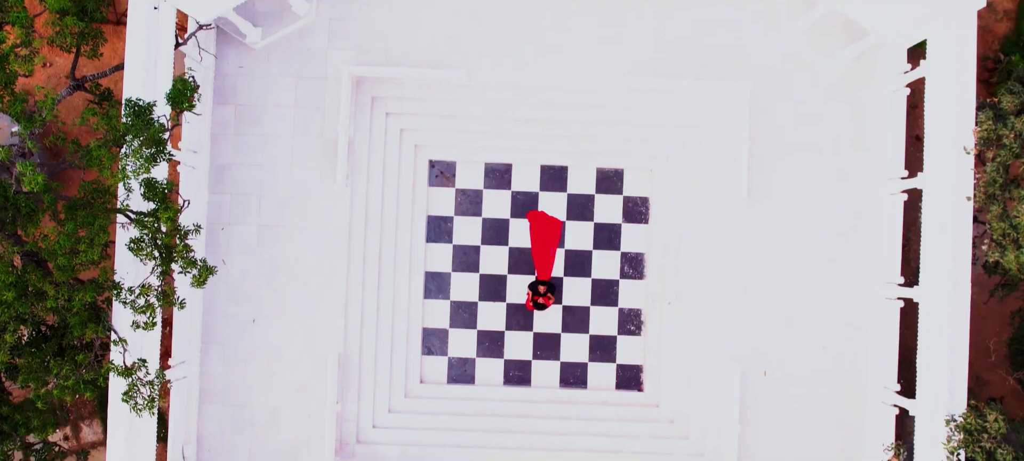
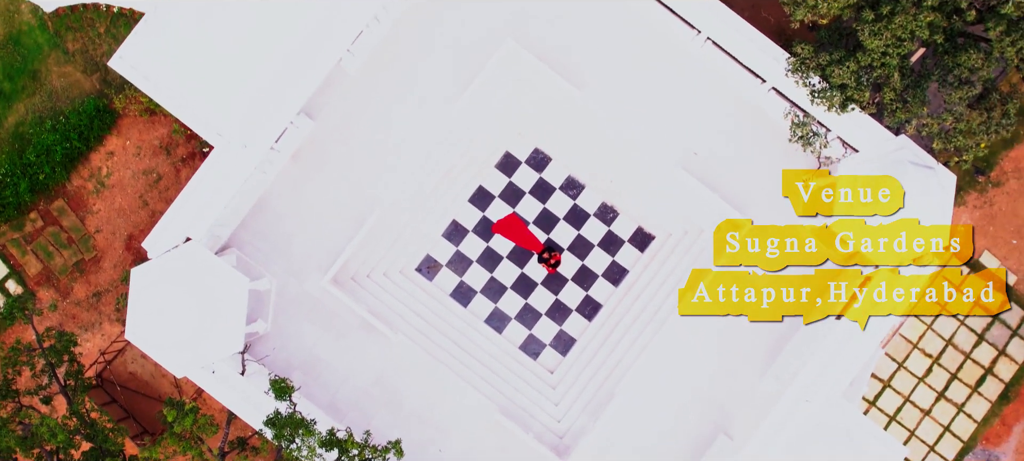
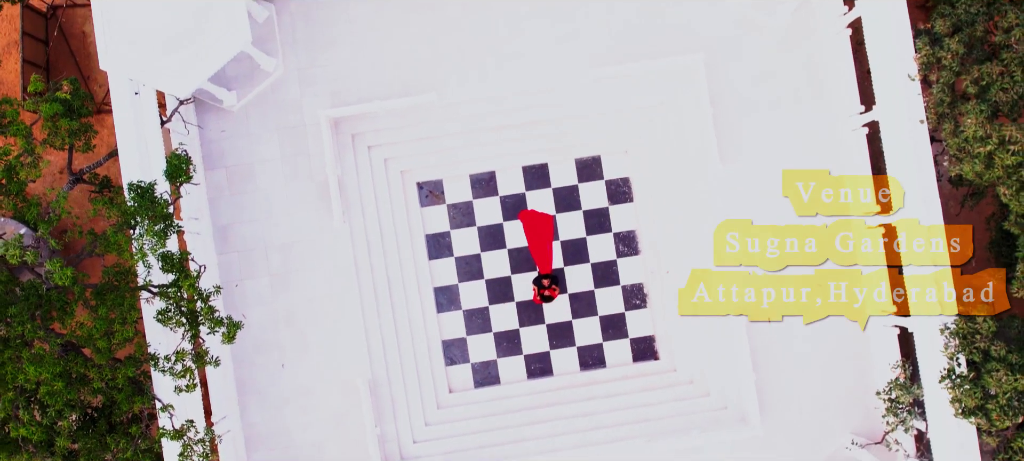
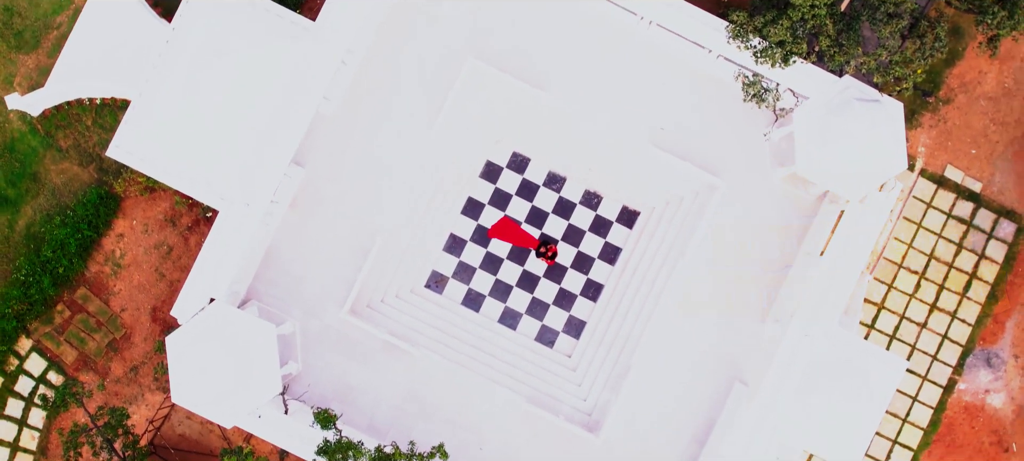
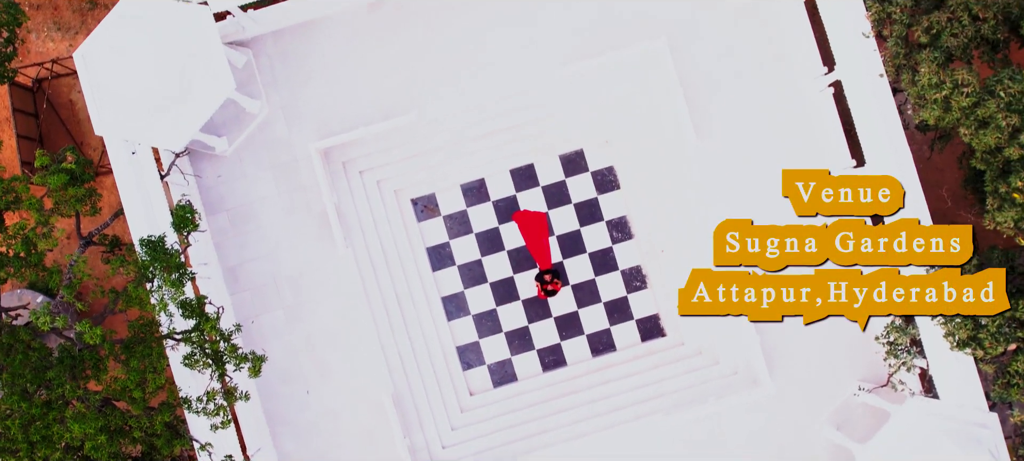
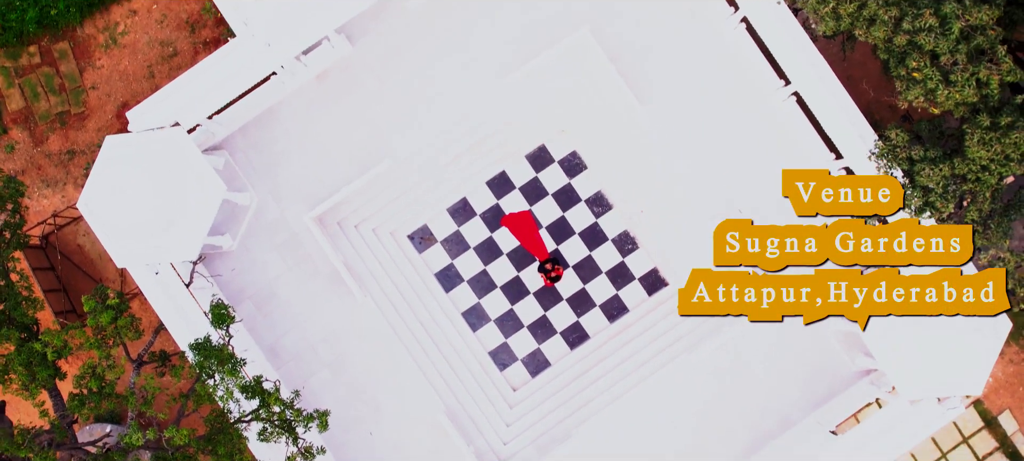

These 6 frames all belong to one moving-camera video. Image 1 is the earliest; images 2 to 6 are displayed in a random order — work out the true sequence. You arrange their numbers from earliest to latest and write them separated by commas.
3, 5, 6, 2, 4
